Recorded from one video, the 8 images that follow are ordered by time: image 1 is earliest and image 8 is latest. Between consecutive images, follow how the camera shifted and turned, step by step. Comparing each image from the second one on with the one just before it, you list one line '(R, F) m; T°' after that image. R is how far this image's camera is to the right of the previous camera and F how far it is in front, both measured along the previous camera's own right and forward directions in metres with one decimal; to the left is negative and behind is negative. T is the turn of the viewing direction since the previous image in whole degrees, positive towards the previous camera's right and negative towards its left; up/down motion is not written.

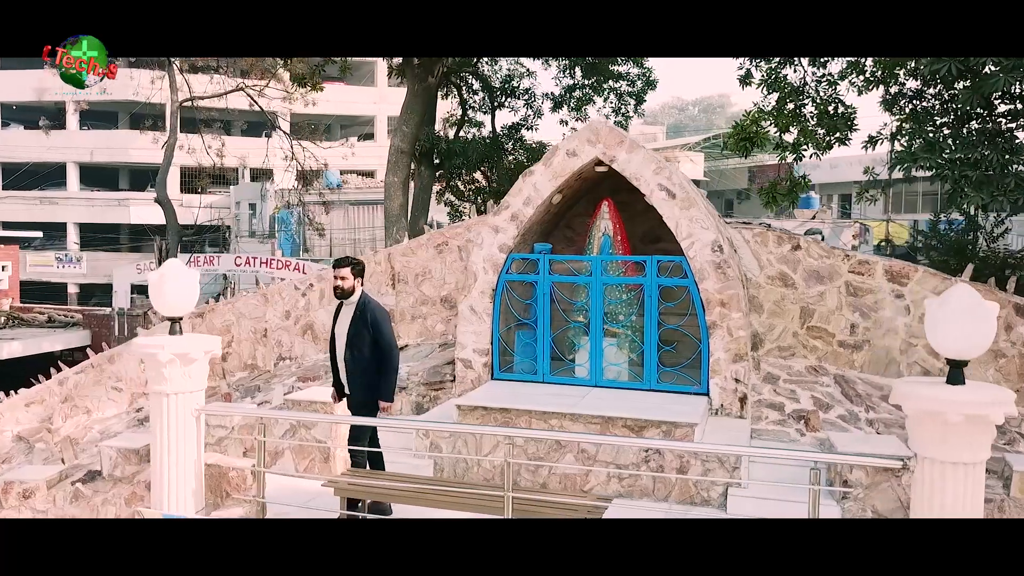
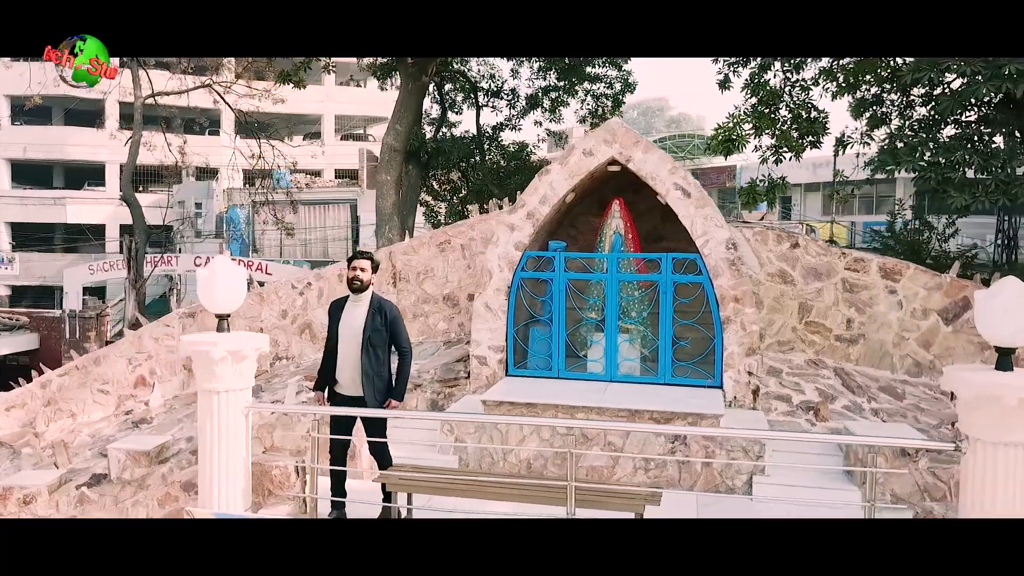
(-0.6, -0.1) m; +4°
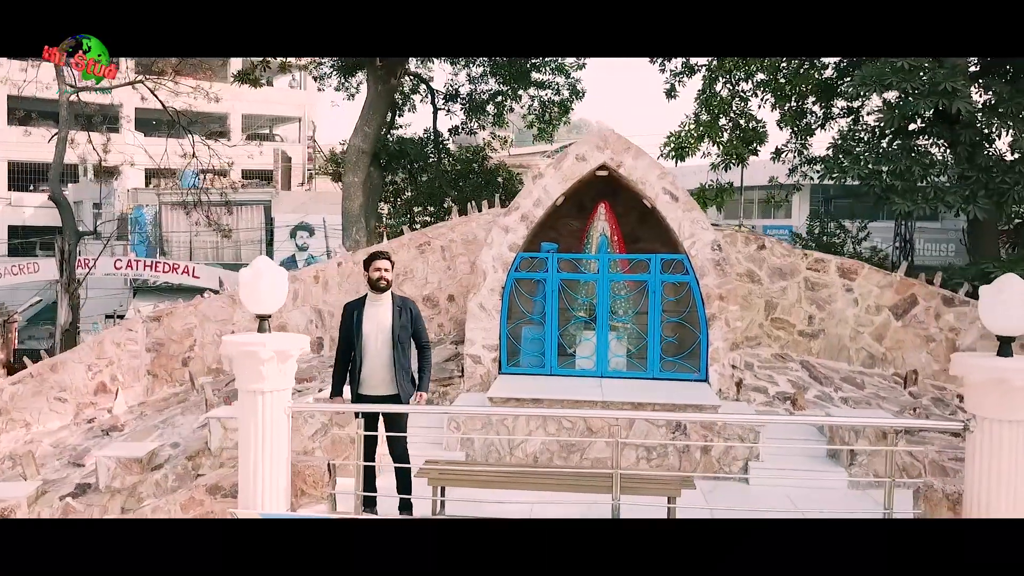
(-0.8, -0.1) m; +7°
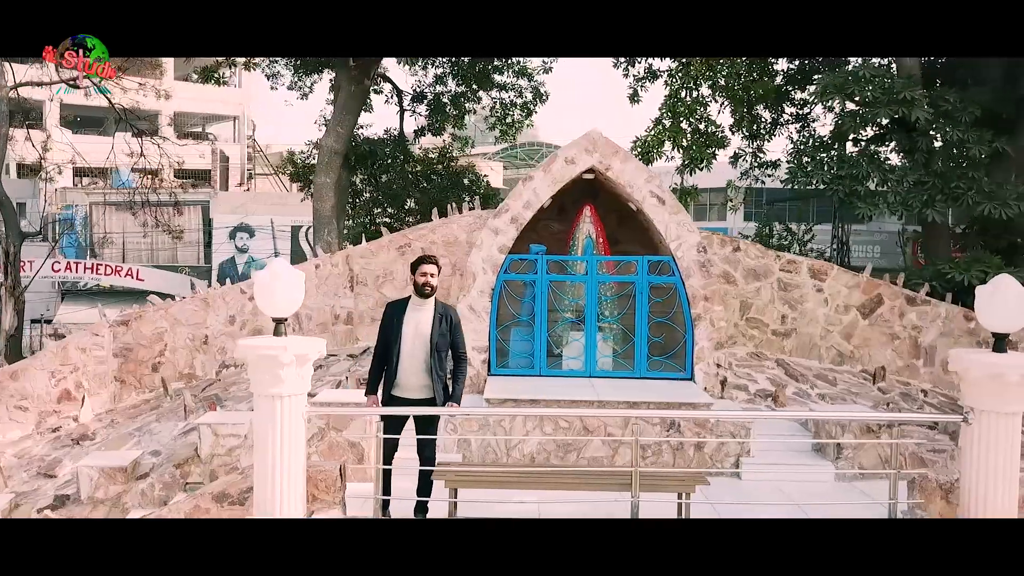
(-0.5, 0.0) m; +5°
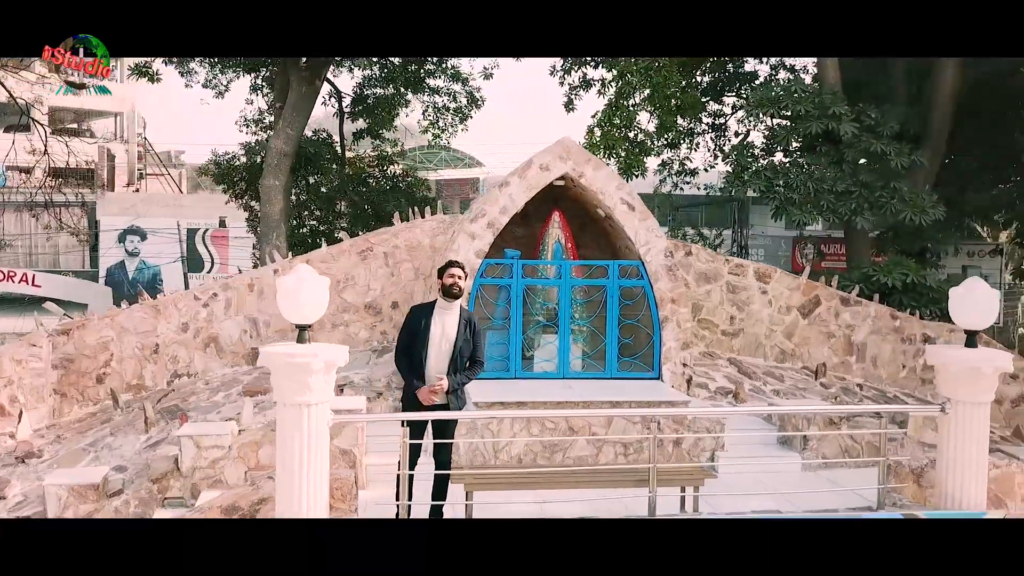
(-0.7, 0.0) m; +8°
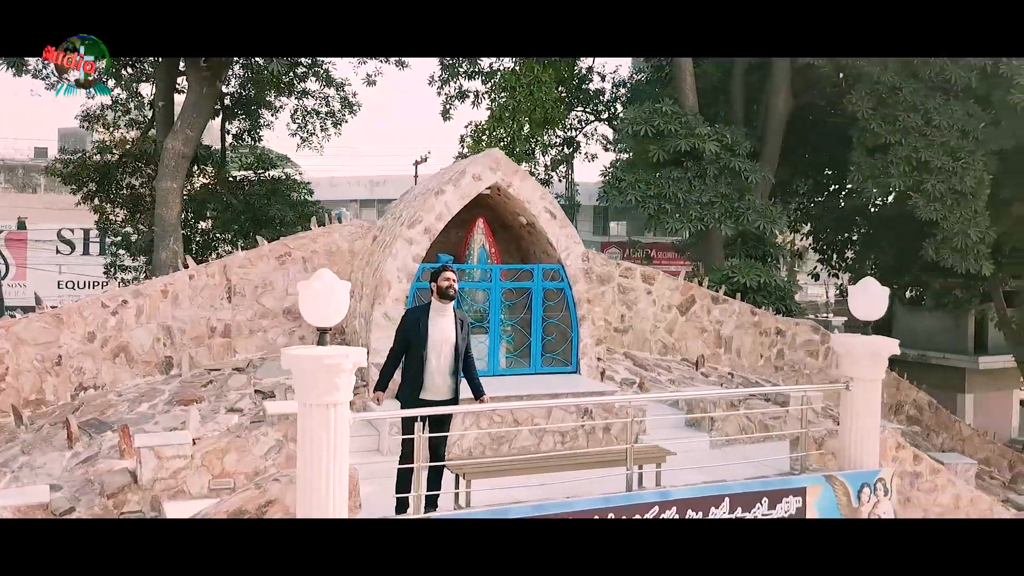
(-1.1, -0.3) m; +14°
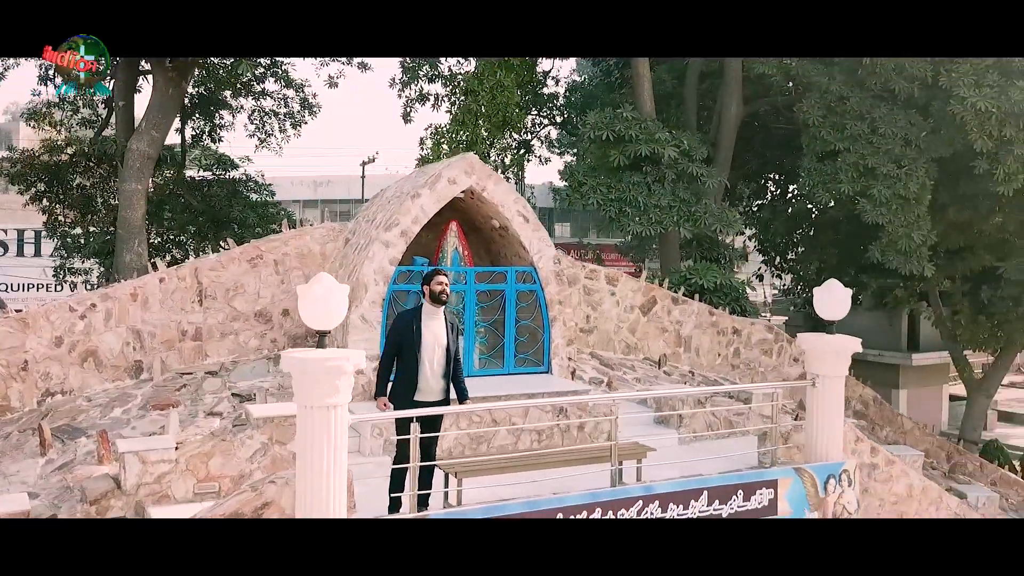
(-0.3, -0.1) m; +4°
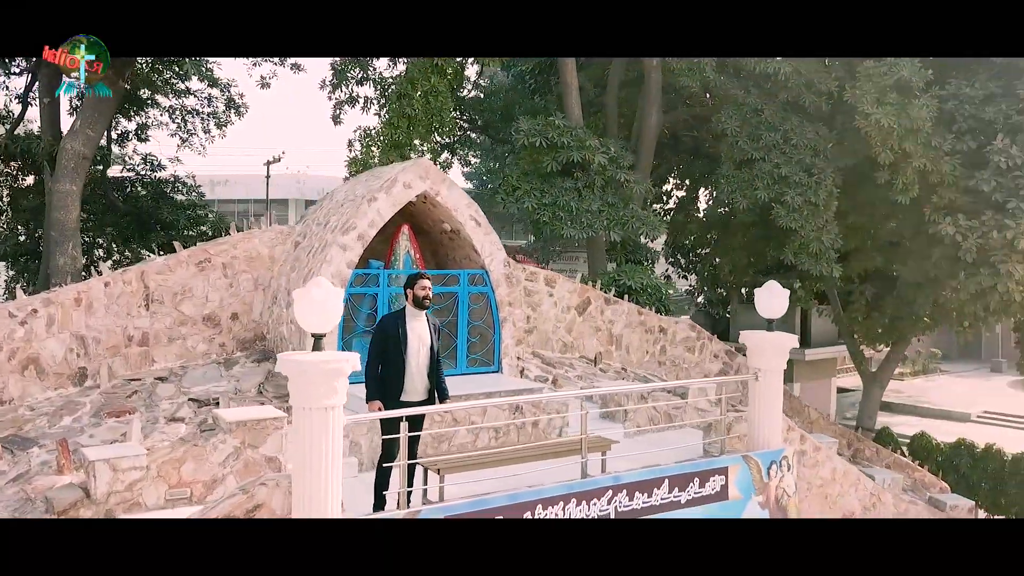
(-0.5, -0.2) m; +7°
